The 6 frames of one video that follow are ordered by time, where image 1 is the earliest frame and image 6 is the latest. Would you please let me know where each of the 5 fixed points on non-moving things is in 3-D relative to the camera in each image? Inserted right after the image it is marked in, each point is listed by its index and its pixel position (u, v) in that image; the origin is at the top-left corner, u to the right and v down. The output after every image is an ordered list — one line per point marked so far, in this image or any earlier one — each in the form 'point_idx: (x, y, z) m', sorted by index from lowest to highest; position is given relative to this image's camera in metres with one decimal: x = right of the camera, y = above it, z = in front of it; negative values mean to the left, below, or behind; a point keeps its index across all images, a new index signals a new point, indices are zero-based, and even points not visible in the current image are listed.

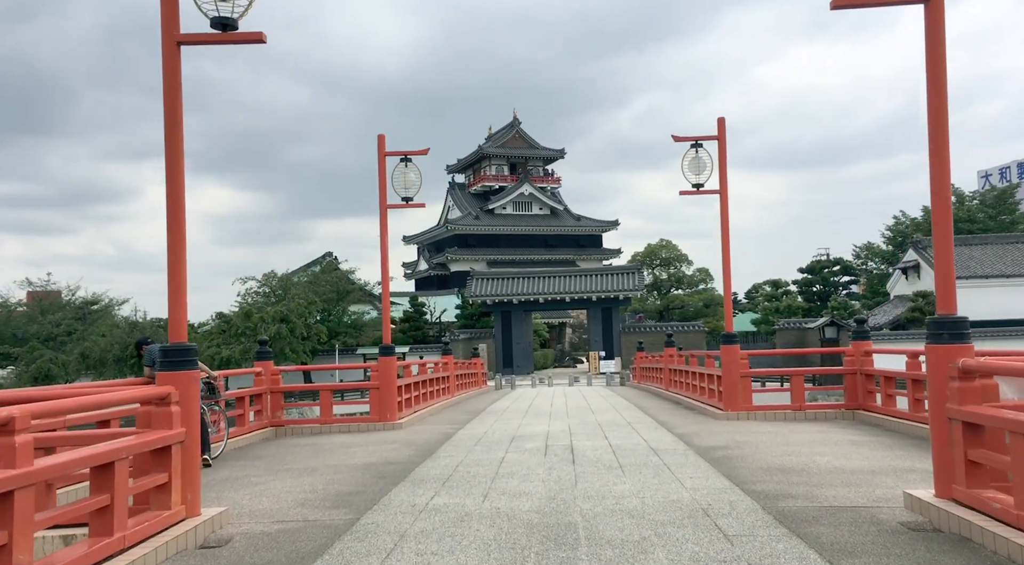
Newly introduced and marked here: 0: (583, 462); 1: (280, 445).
0: (+0.7, -1.7, +8.1) m
1: (-3.0, -2.1, +10.9) m
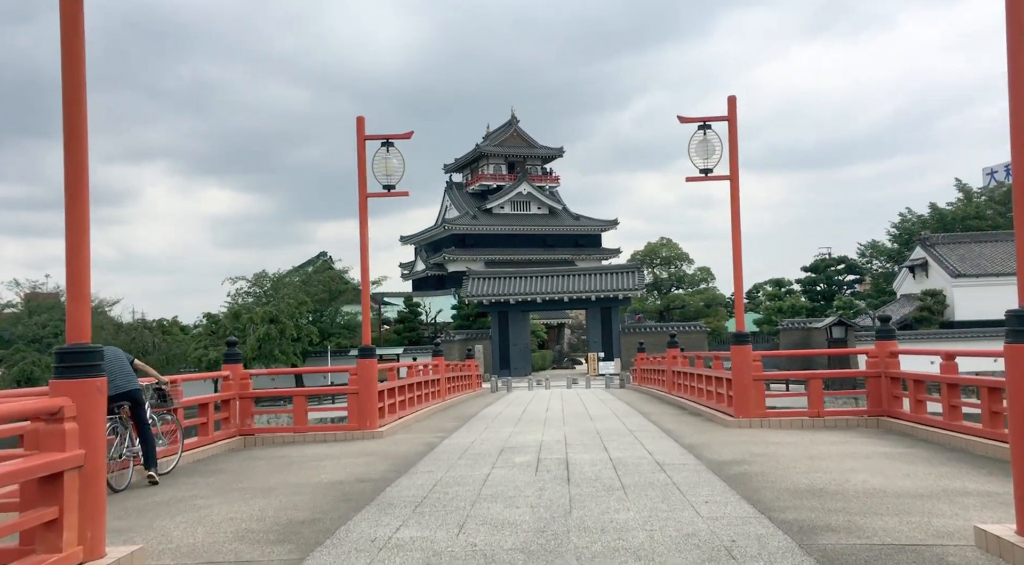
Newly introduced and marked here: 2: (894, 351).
0: (+0.6, -1.6, +7.0) m
1: (-3.1, -2.0, +9.8) m
2: (+5.0, -0.9, +11.0) m
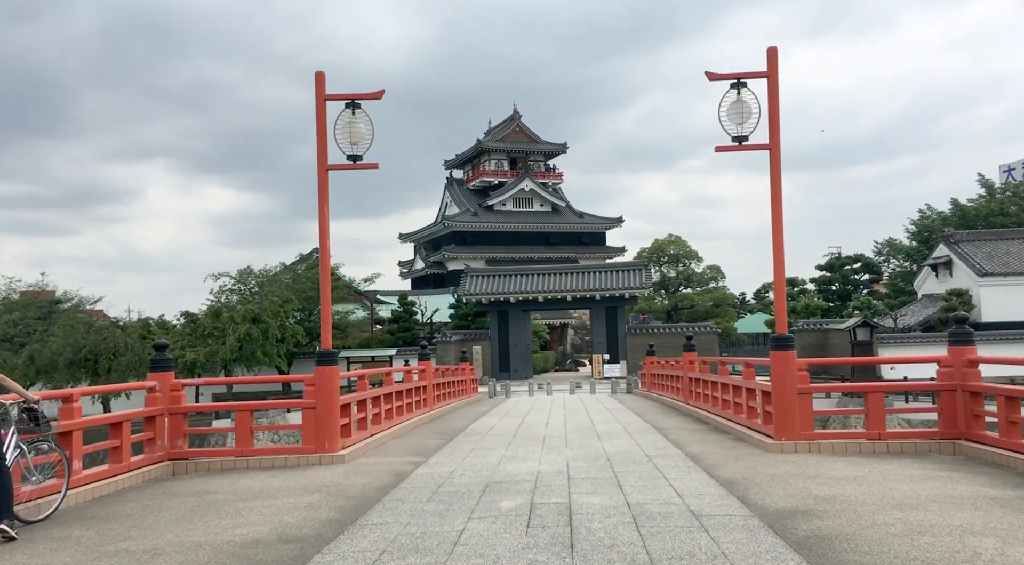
0: (+0.4, -1.5, +4.9) m
1: (-3.2, -1.9, +7.8) m
2: (+4.9, -0.8, +8.9) m
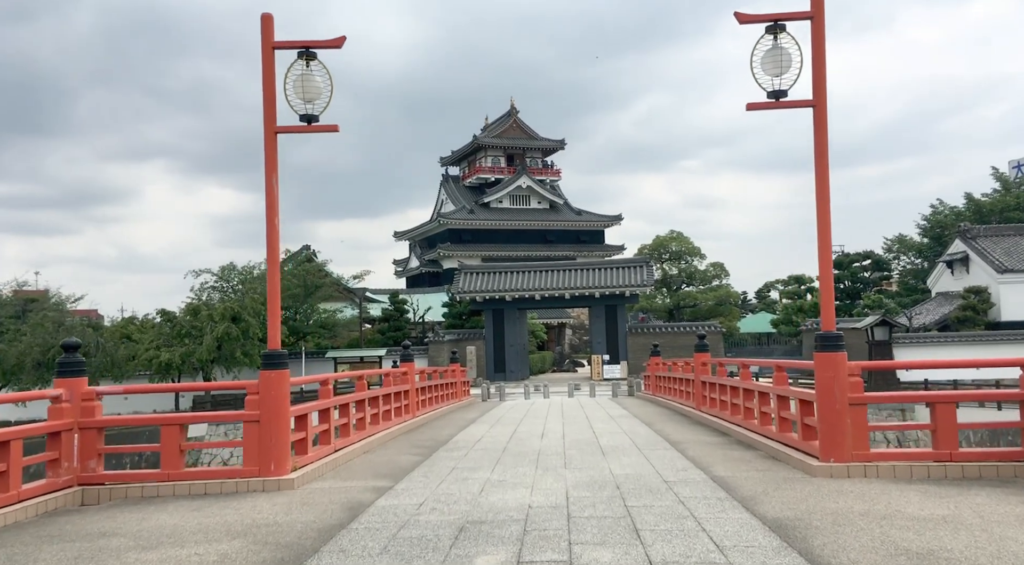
0: (+0.3, -1.4, +3.2) m
1: (-3.4, -1.8, +6.0) m
2: (+4.7, -0.7, +7.2) m
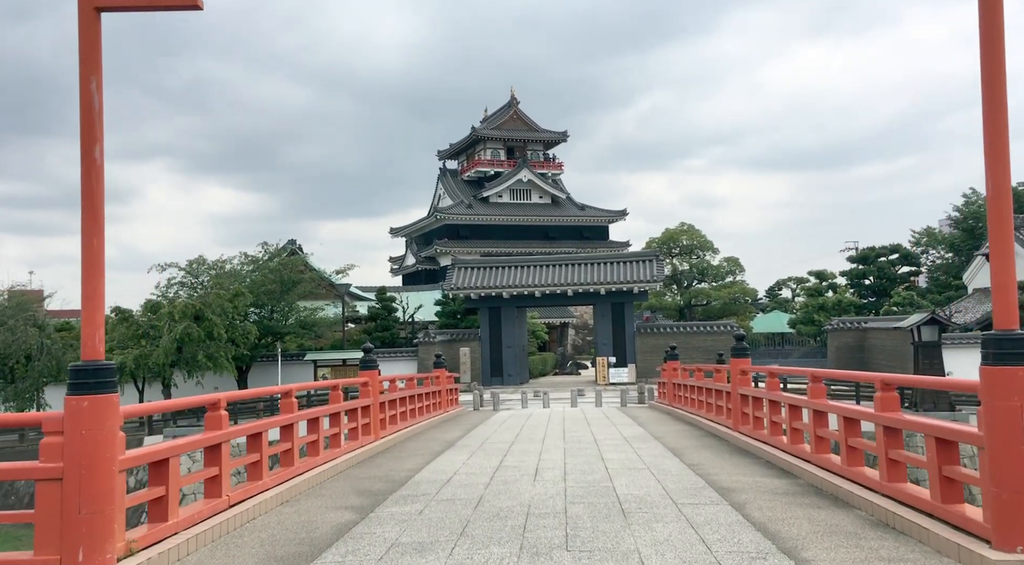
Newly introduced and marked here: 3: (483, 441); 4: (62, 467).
0: (+0.1, -1.2, +0.1) m
1: (-3.6, -1.6, +3.0) m
2: (+4.6, -0.5, +4.1) m
3: (-0.4, -2.3, +12.3) m
4: (-2.5, -1.0, +4.8) m
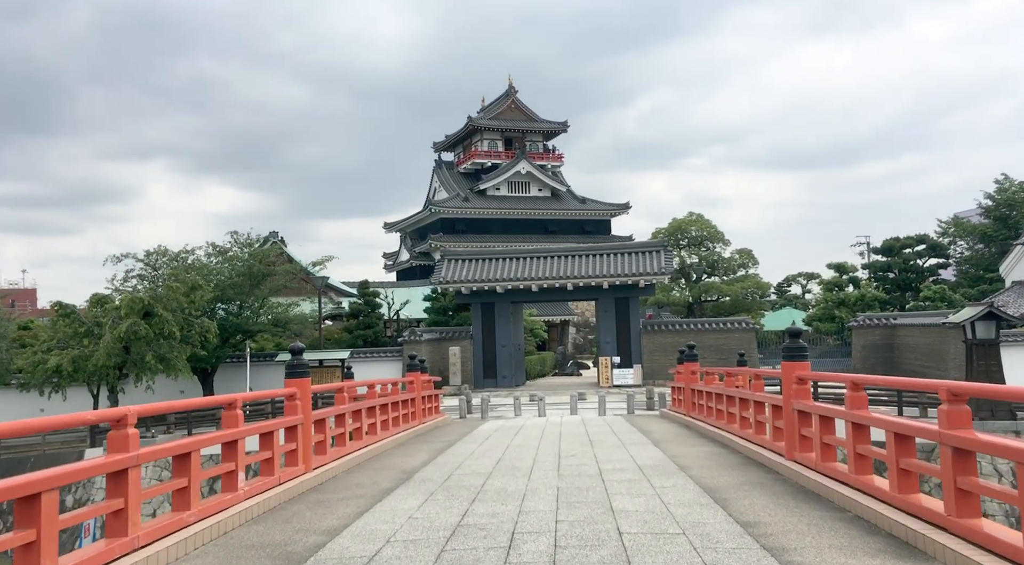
0: (-0.1, -1.0, -3.0) m
1: (-3.8, -1.4, -0.1) m
2: (+4.3, -0.3, +1.0) m
3: (-0.7, -2.1, +9.2) m
4: (-2.8, -0.8, +1.8) m
